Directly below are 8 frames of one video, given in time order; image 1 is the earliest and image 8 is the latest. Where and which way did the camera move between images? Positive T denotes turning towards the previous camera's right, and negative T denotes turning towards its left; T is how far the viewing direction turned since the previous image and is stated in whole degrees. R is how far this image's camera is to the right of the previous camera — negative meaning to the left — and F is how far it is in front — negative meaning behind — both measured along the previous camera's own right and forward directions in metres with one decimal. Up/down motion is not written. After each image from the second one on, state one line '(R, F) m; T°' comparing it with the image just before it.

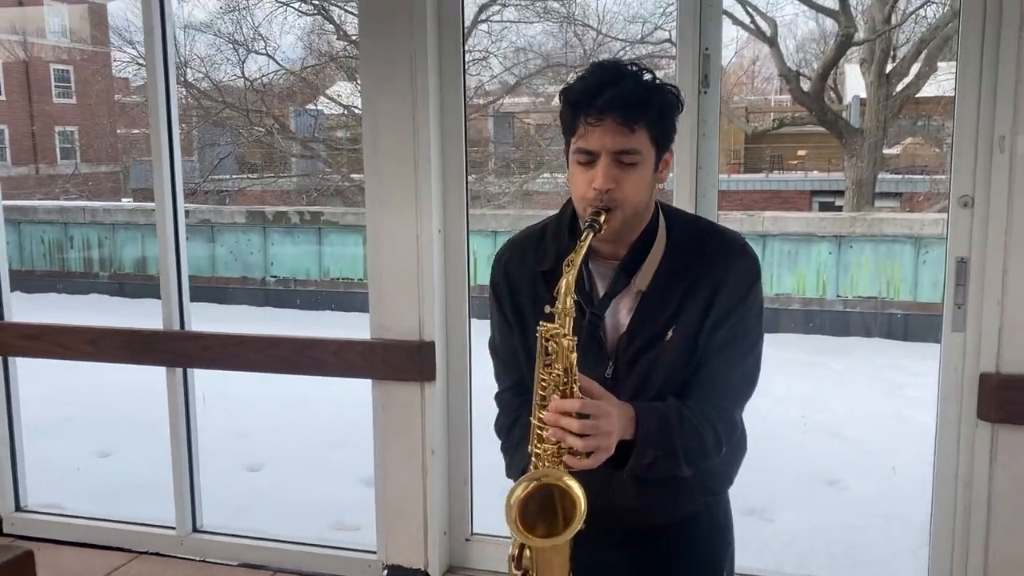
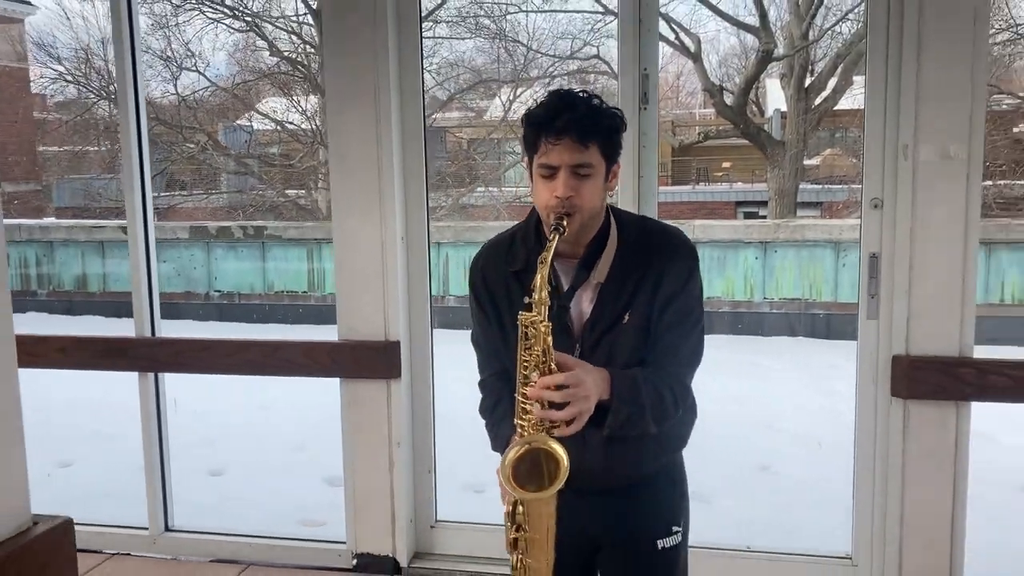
(-0.1, -0.2) m; +4°
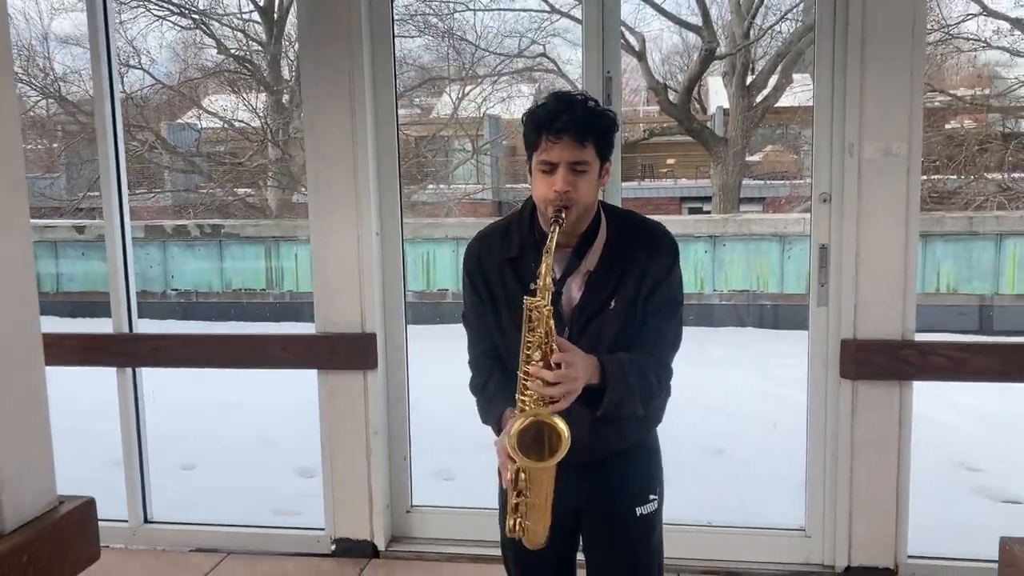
(-0.1, -0.1) m; +3°
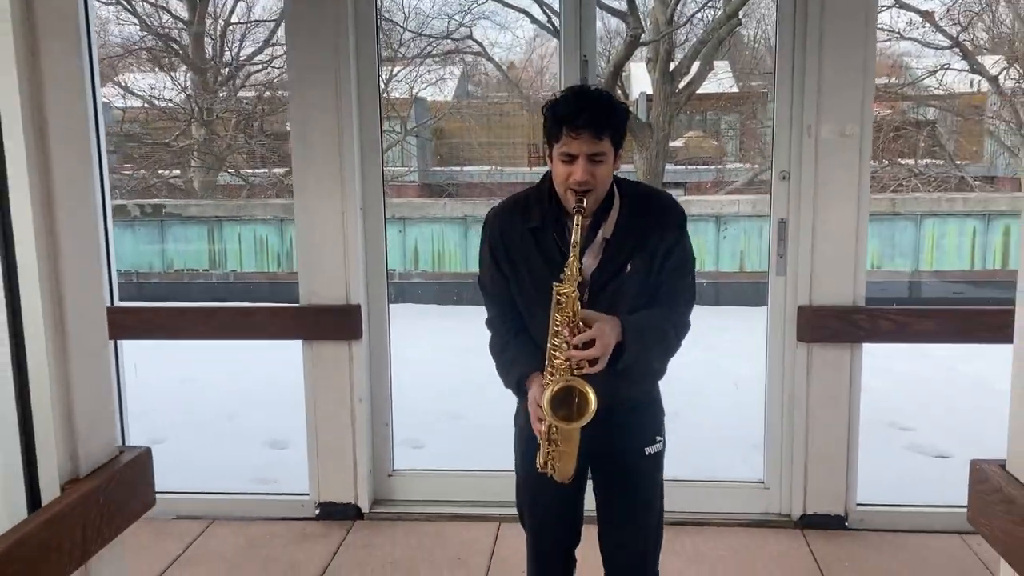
(-0.2, -0.1) m; +5°
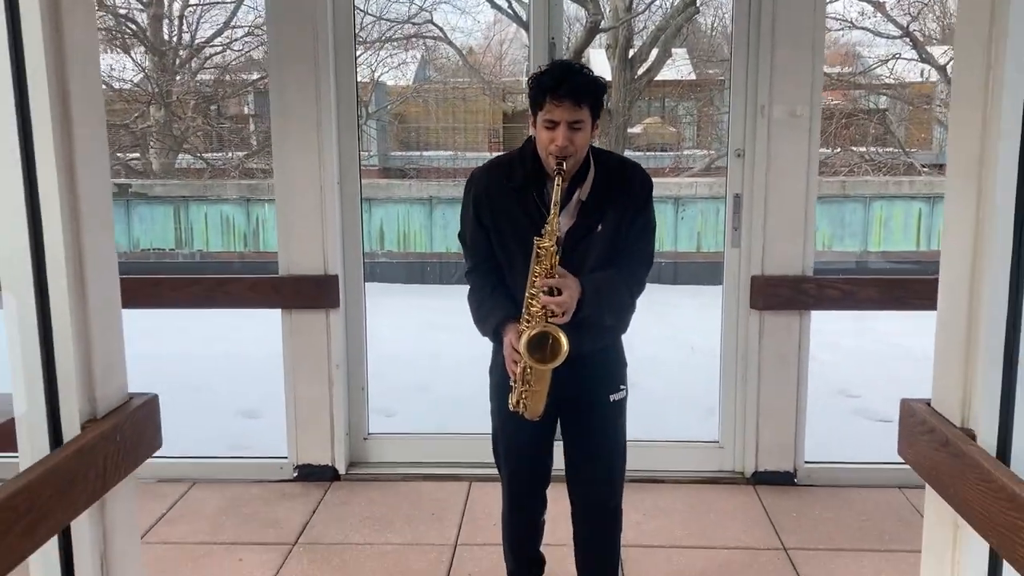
(0.0, -0.1) m; +2°
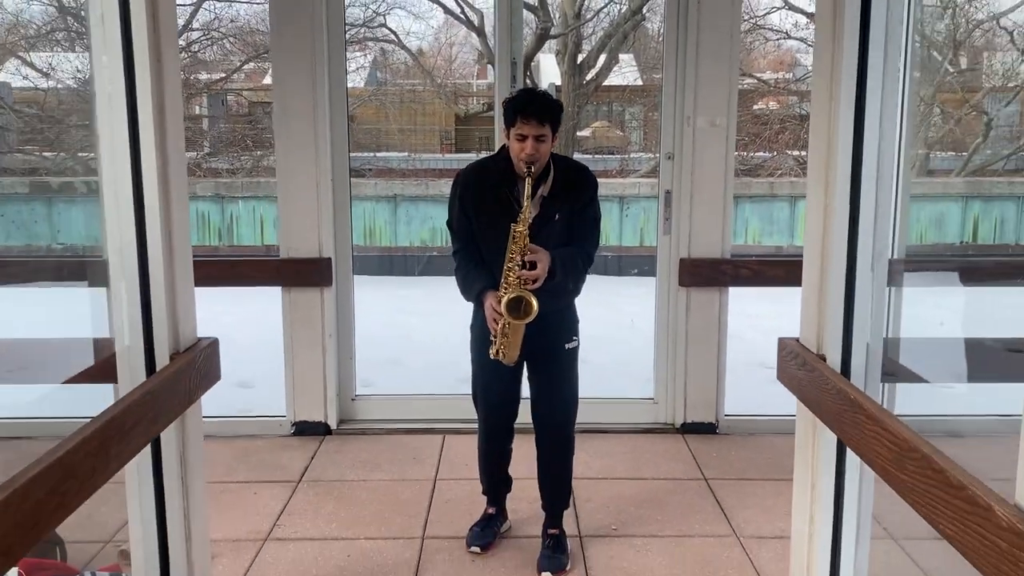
(-0.1, -0.5) m; +3°
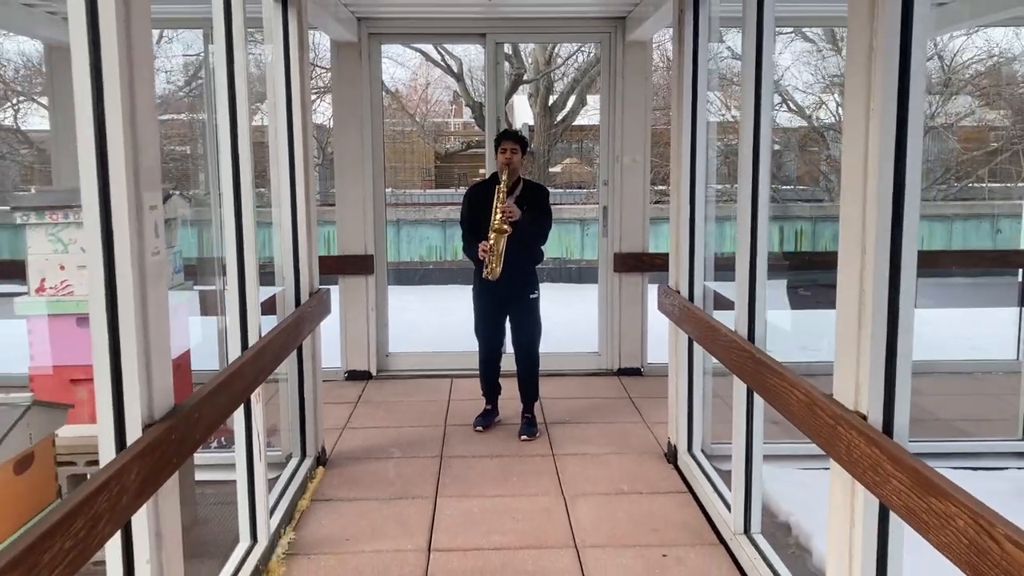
(-0.1, -1.5) m; +1°
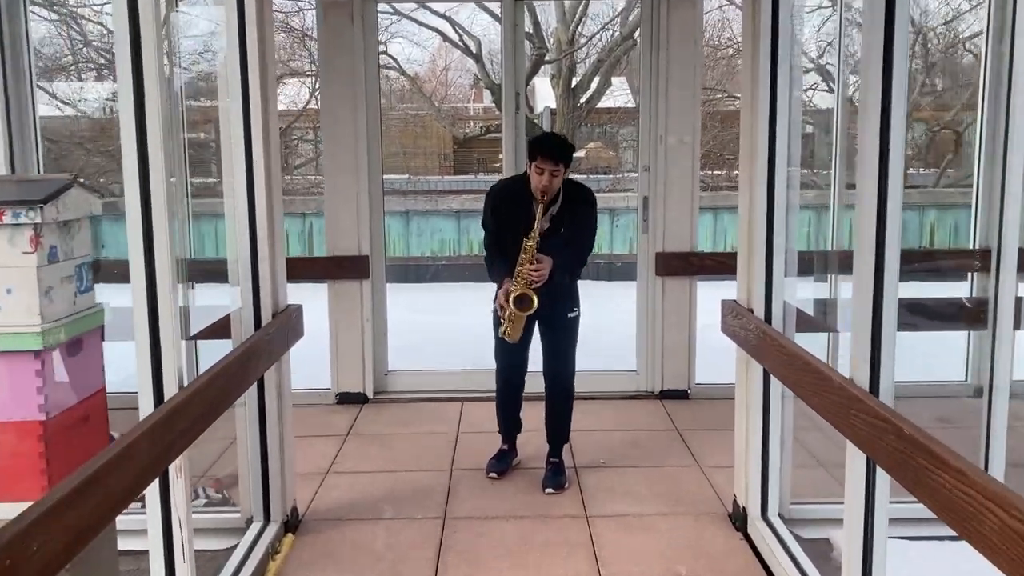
(0.0, +0.8) m; -1°
